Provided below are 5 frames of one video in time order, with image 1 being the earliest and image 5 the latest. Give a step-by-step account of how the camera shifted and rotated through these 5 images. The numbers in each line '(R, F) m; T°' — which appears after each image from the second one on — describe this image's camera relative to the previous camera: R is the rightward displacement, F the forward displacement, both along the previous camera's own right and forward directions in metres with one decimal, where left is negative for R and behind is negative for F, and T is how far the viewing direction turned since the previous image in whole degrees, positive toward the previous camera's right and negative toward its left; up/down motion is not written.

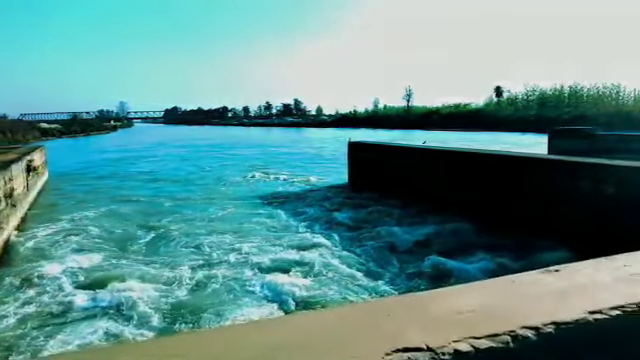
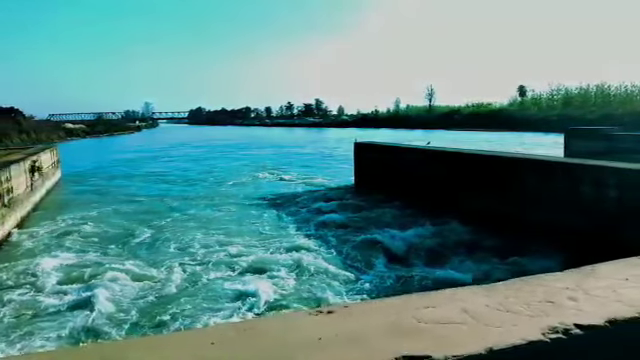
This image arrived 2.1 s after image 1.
(+0.5, +0.1) m; -2°
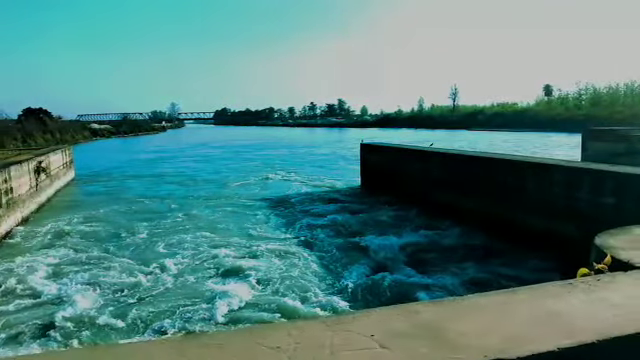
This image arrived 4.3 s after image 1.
(+0.6, +0.1) m; -3°
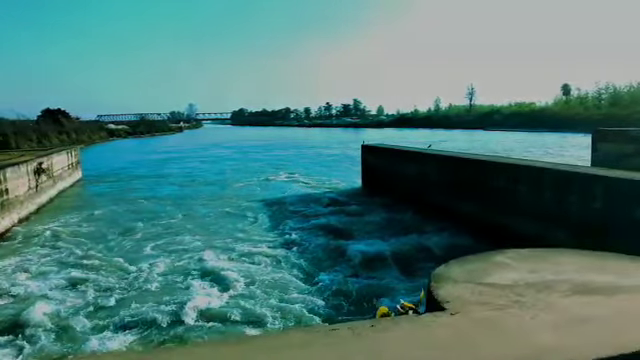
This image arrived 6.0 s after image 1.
(+0.5, 0.0) m; -2°
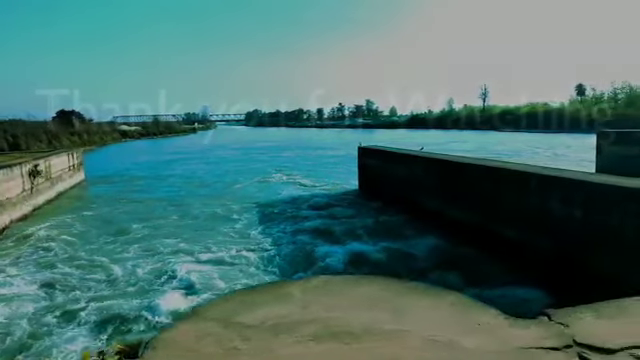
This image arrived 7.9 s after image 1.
(+0.5, 0.0) m; -1°
